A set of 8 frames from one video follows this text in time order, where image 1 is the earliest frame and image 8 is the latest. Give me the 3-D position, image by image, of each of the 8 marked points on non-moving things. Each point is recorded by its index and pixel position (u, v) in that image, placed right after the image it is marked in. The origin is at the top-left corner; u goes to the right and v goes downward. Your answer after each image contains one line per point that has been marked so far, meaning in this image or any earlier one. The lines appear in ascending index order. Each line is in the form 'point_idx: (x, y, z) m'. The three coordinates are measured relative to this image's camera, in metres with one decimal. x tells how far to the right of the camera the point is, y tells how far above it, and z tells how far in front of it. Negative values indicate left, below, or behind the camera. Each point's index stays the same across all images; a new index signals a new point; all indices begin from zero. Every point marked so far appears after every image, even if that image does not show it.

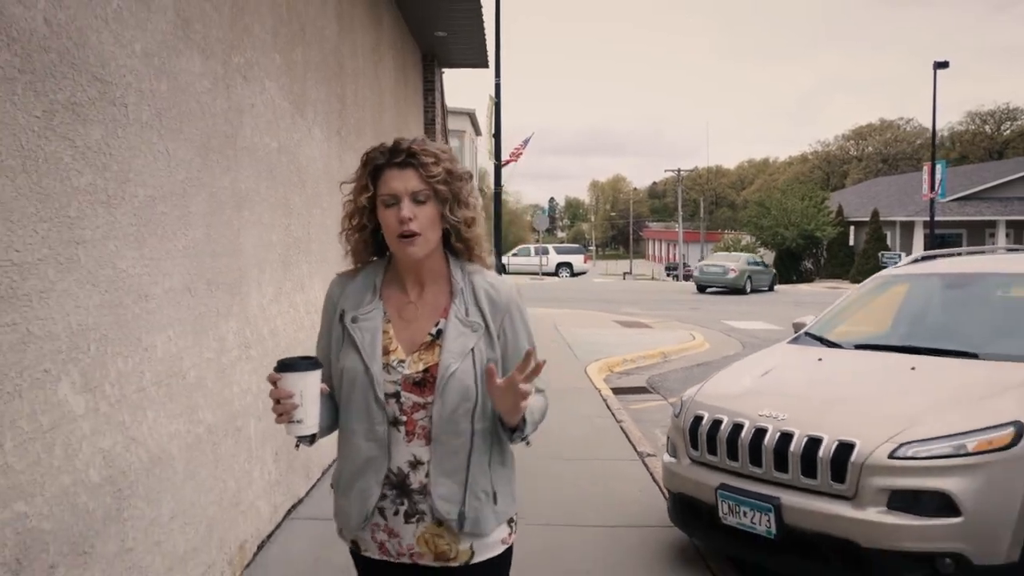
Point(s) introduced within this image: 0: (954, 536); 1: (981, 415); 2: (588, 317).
0: (+1.6, -0.9, +2.9) m
1: (+1.8, -0.5, +3.1) m
2: (+1.6, -0.6, +16.8) m
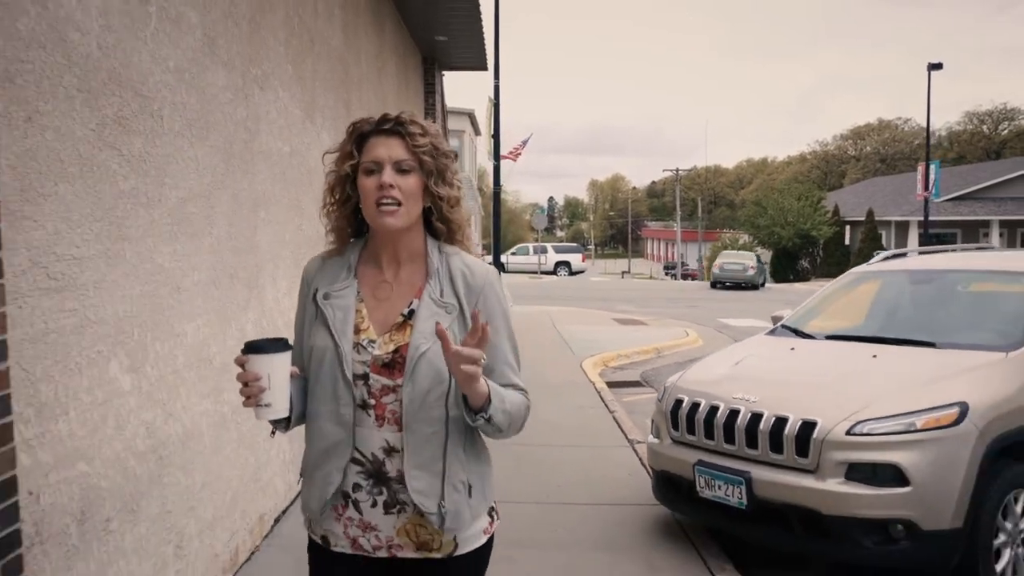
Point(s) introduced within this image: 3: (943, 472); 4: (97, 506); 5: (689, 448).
0: (+1.5, -0.8, +3.2) m
1: (+1.7, -0.5, +3.4) m
2: (+1.5, -0.5, +17.1) m
3: (+1.7, -0.7, +3.2) m
4: (-1.2, -0.6, +2.5) m
5: (+0.8, -0.8, +3.9) m
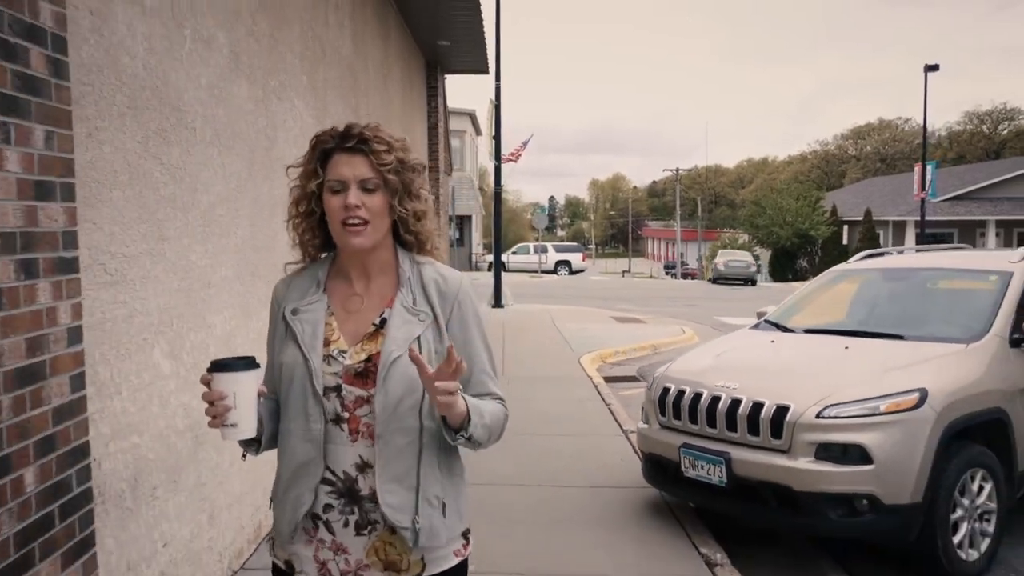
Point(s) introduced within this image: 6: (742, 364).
0: (+1.5, -0.8, +3.5) m
1: (+1.7, -0.4, +3.7) m
2: (+1.6, -0.5, +17.5) m
3: (+1.7, -0.7, +3.6) m
4: (-1.2, -0.6, +2.8) m
5: (+0.8, -0.7, +4.3) m
6: (+1.2, -0.4, +4.3) m
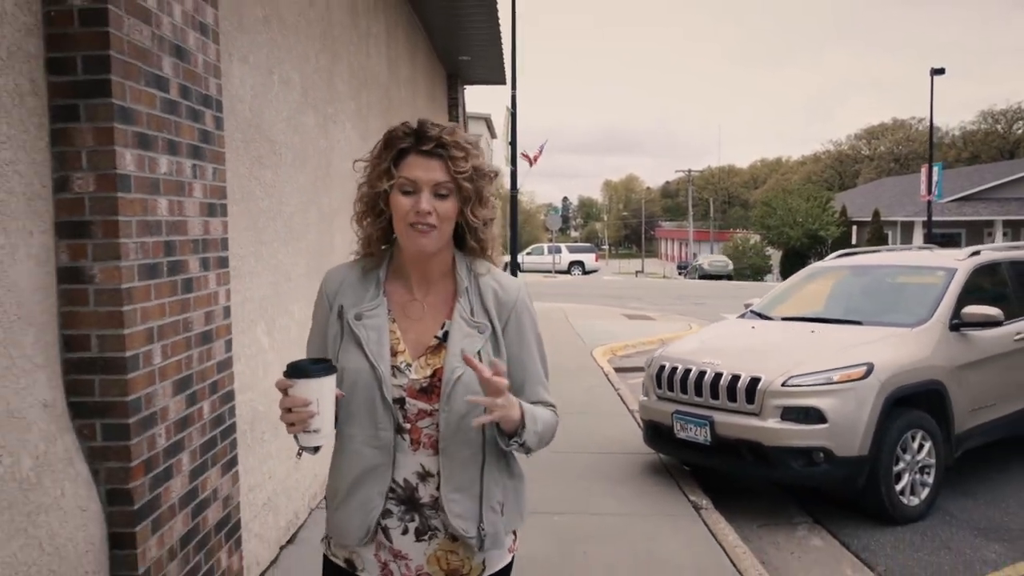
0: (+1.7, -0.8, +4.4) m
1: (+1.9, -0.4, +4.6) m
2: (+1.9, -0.5, +18.3) m
3: (+1.8, -0.7, +4.4) m
4: (-1.1, -0.6, +3.7) m
5: (+1.0, -0.7, +5.1) m
6: (+1.3, -0.4, +5.1) m
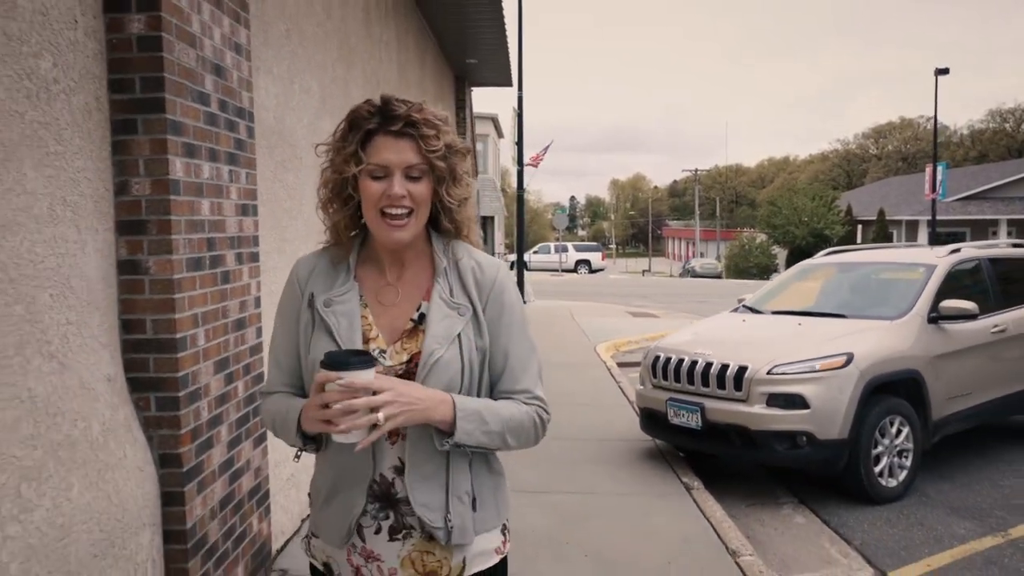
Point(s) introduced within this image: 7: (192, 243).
0: (+1.7, -0.8, +4.7) m
1: (+1.9, -0.4, +4.9) m
2: (+2.0, -0.4, +18.6) m
3: (+1.8, -0.6, +4.7) m
4: (-1.1, -0.6, +4.0) m
5: (+1.0, -0.7, +5.4) m
6: (+1.3, -0.3, +5.4) m
7: (-1.1, +0.2, +2.7) m
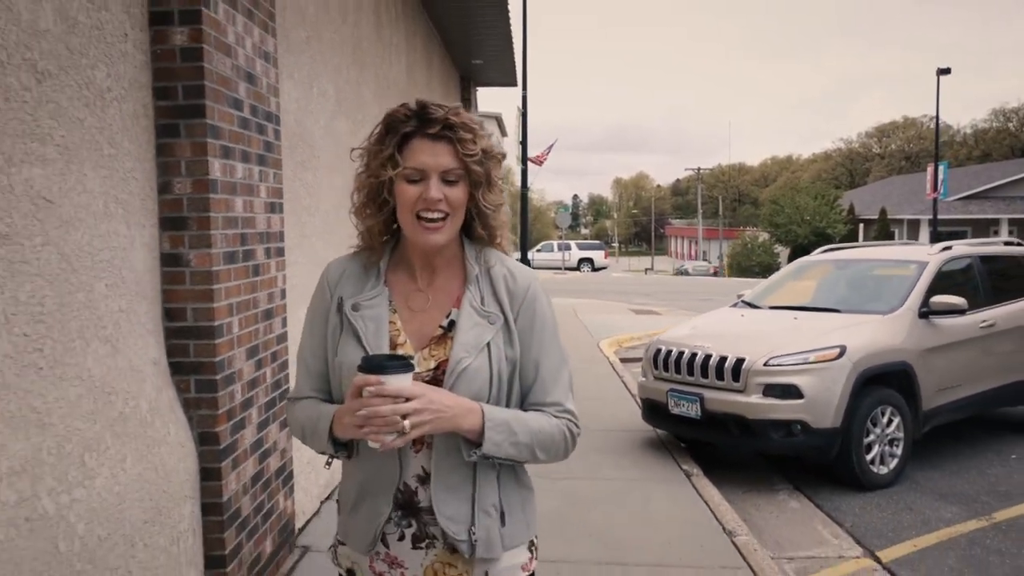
0: (+1.7, -0.7, +4.9) m
1: (+1.9, -0.3, +5.1) m
2: (+2.1, -0.4, +18.8) m
3: (+1.9, -0.6, +4.9) m
4: (-1.1, -0.5, +4.2) m
5: (+1.0, -0.6, +5.6) m
6: (+1.4, -0.3, +5.6) m
7: (-1.0, +0.2, +3.0) m
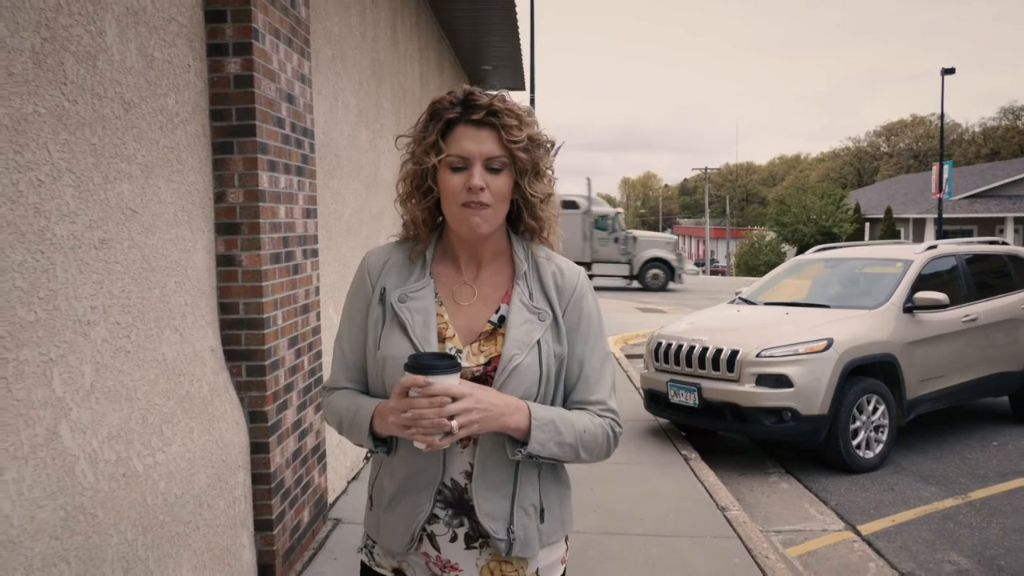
0: (+1.8, -0.7, +5.3) m
1: (+2.0, -0.3, +5.5) m
2: (+2.3, -0.4, +19.2) m
3: (+1.9, -0.6, +5.3) m
4: (-1.0, -0.5, +4.6) m
5: (+1.1, -0.6, +6.0) m
6: (+1.5, -0.3, +6.0) m
7: (-1.0, +0.2, +3.4) m
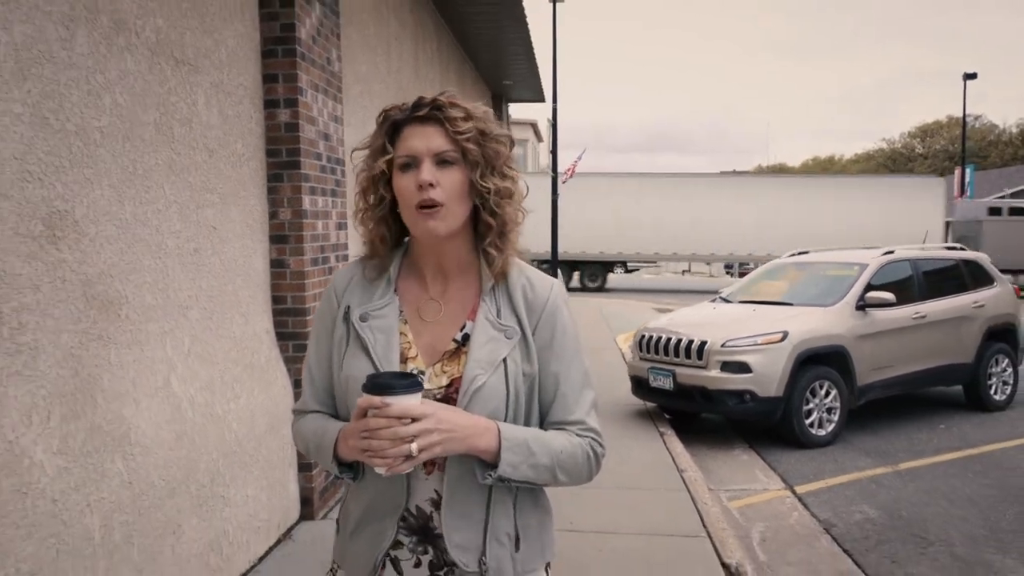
0: (+1.8, -0.7, +6.1) m
1: (+2.0, -0.3, +6.3) m
2: (+2.9, -0.4, +20.0) m
3: (+1.9, -0.6, +6.2) m
4: (-1.0, -0.5, +5.6) m
5: (+1.1, -0.6, +6.9) m
6: (+1.5, -0.3, +6.9) m
7: (-1.1, +0.2, +4.4) m
